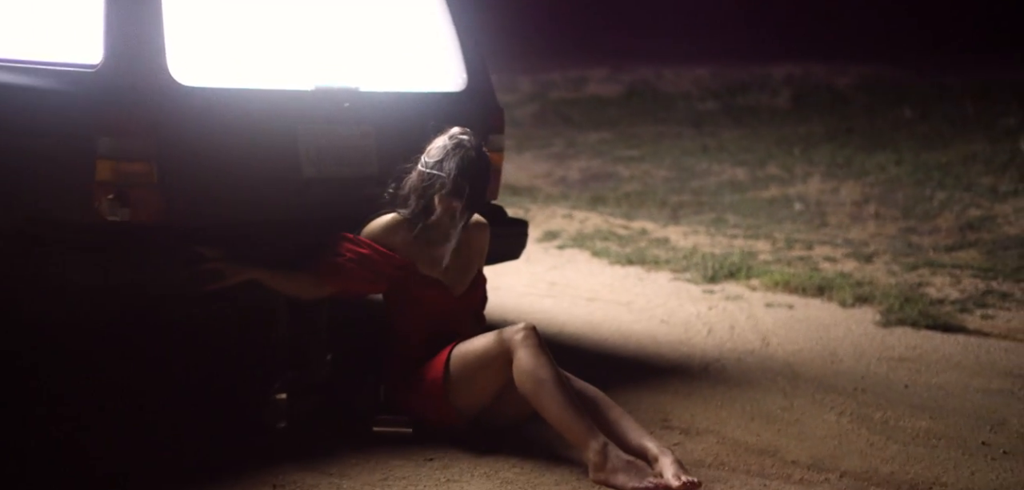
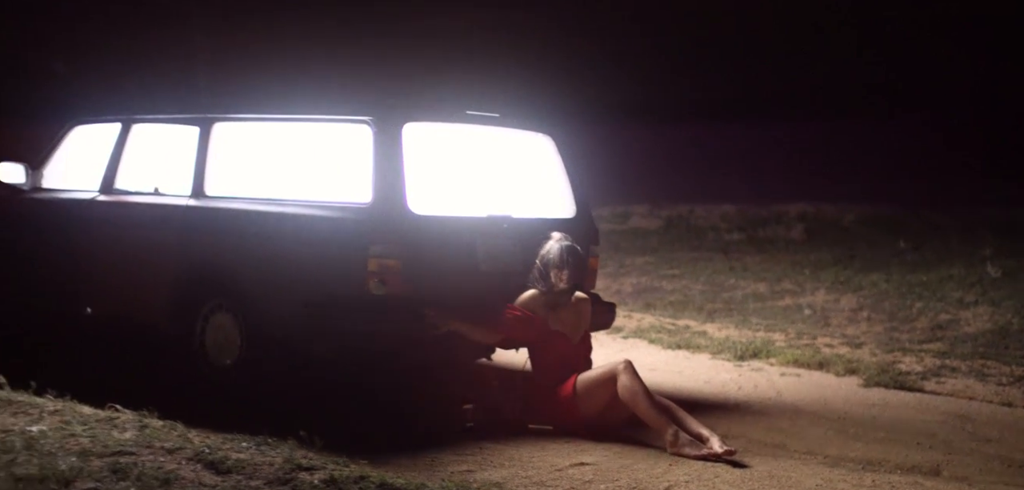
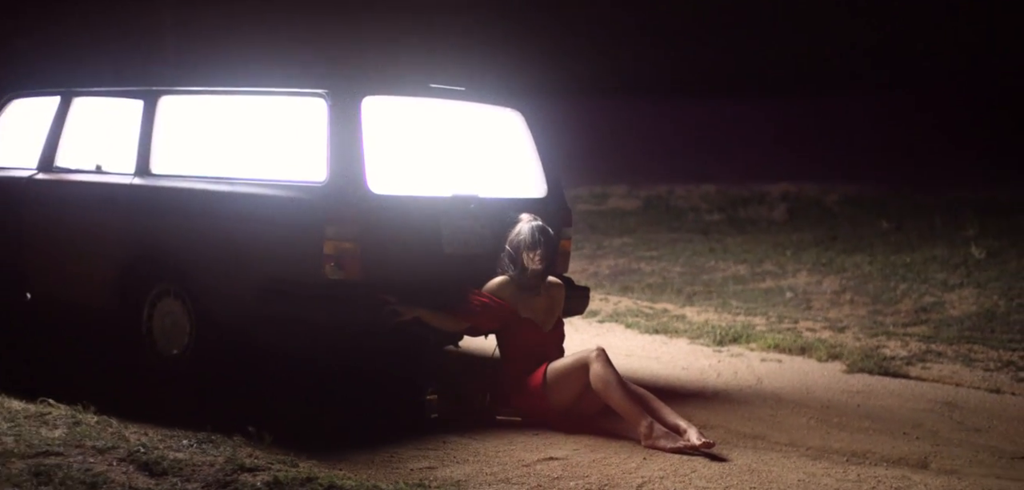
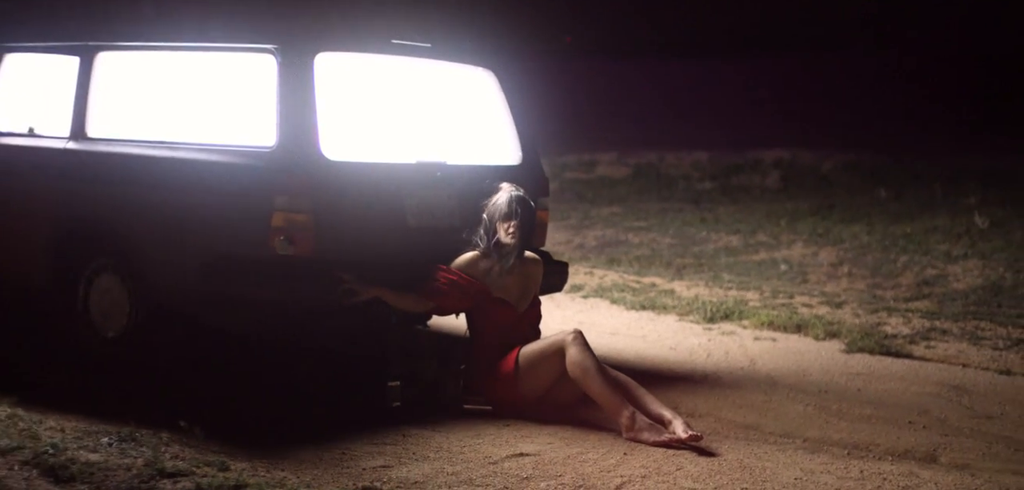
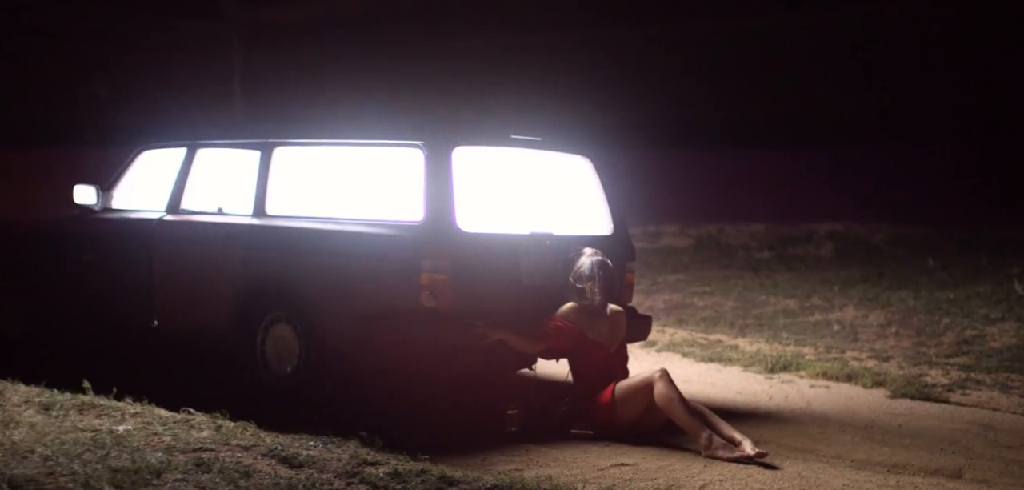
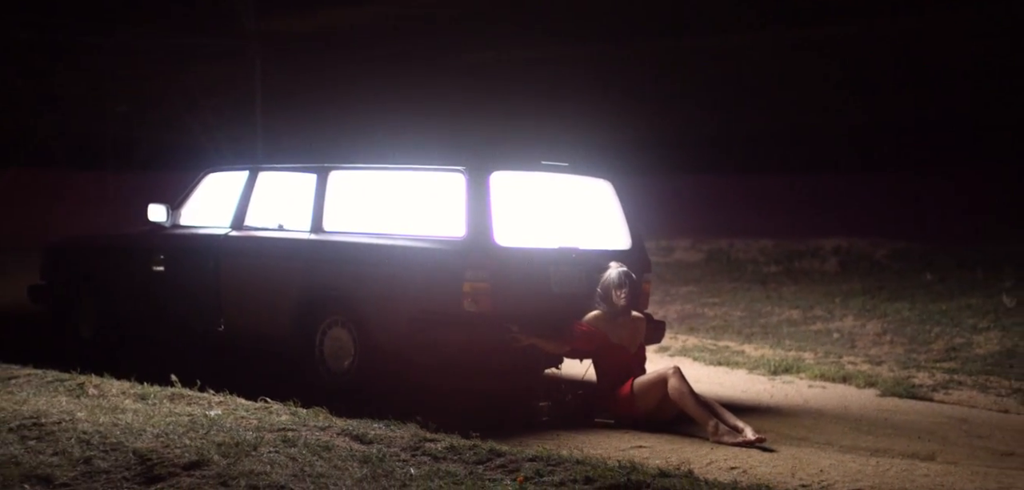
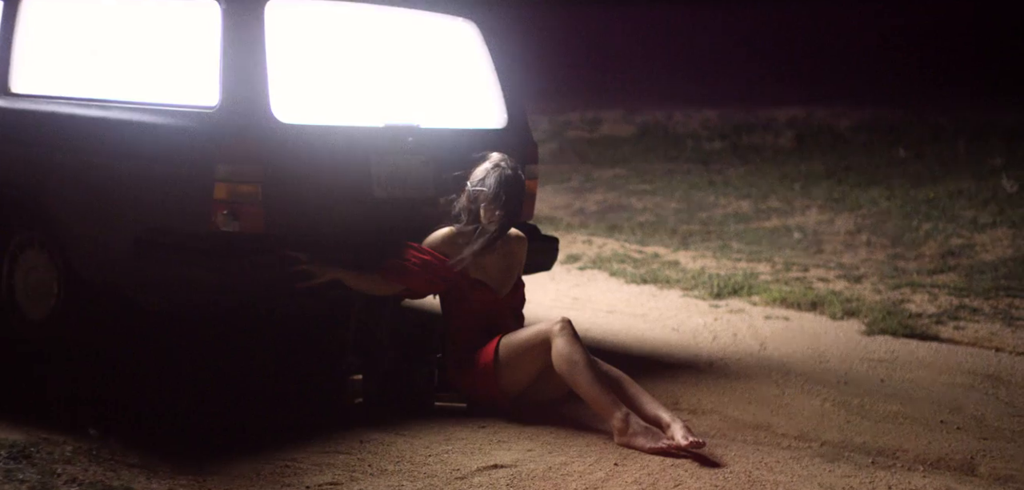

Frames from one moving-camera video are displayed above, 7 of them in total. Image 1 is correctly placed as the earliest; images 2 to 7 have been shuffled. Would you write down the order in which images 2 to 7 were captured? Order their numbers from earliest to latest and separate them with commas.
7, 4, 3, 2, 5, 6
